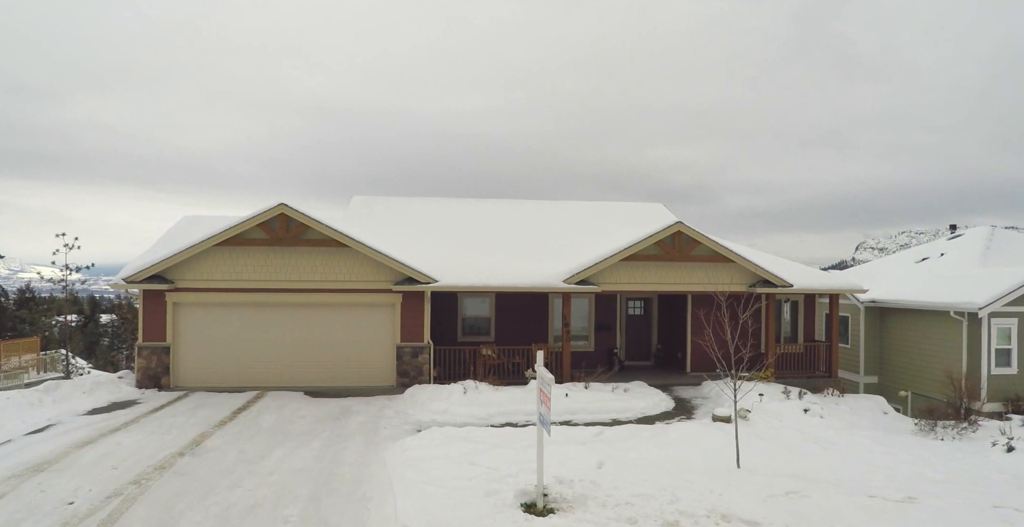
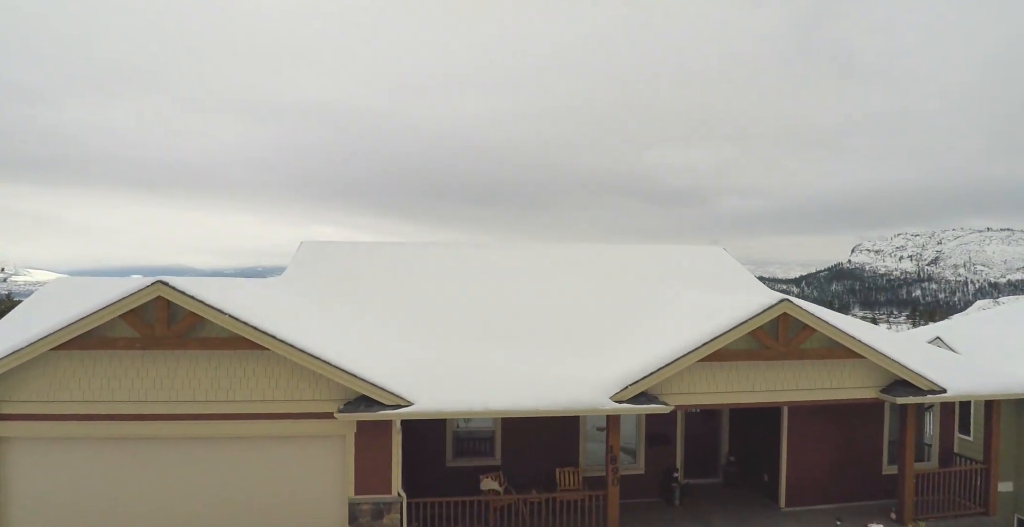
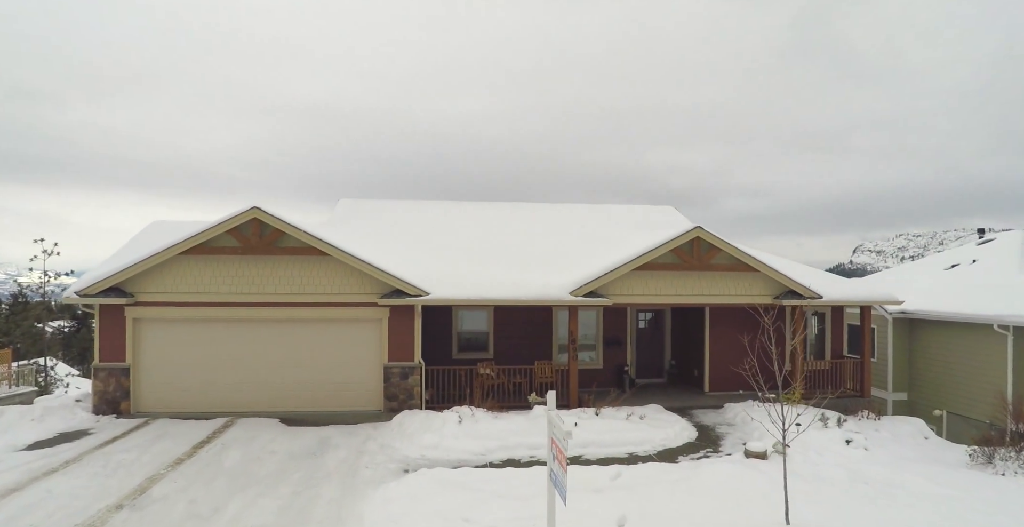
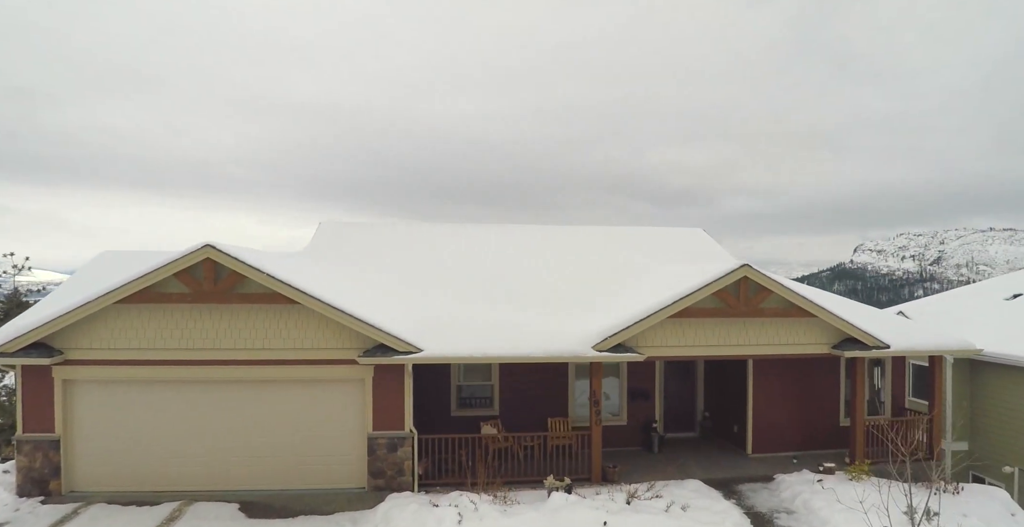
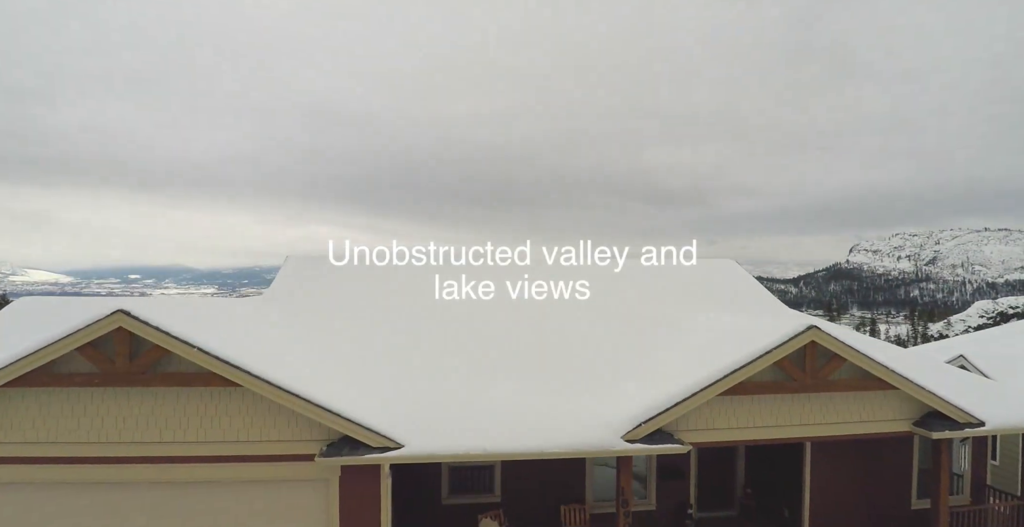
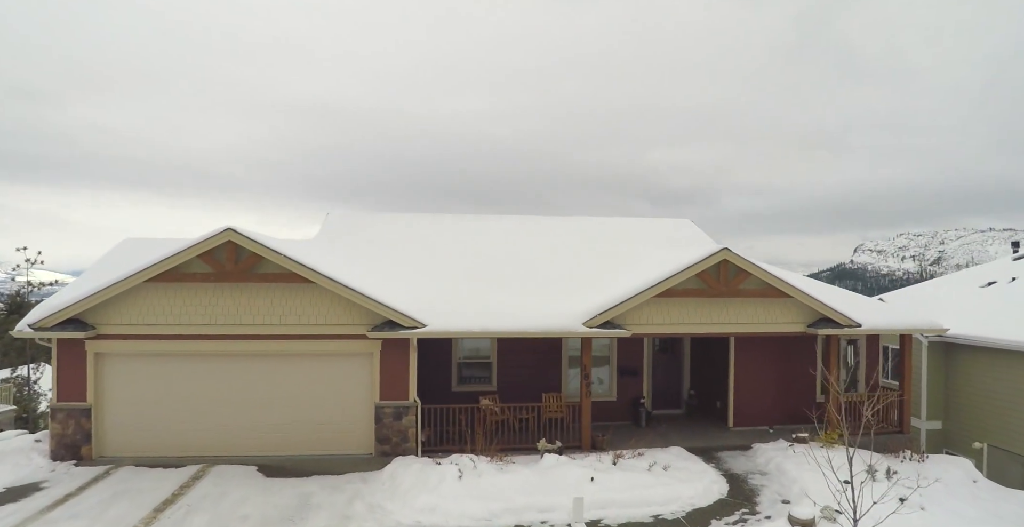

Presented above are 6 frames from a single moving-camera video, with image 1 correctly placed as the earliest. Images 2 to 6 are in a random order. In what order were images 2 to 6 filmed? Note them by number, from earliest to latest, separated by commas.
3, 6, 4, 2, 5
